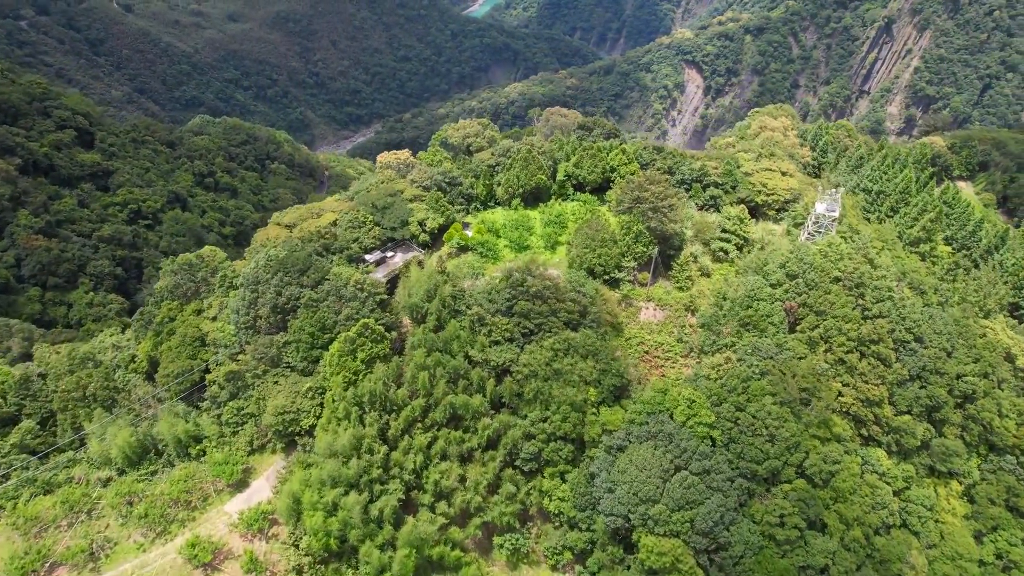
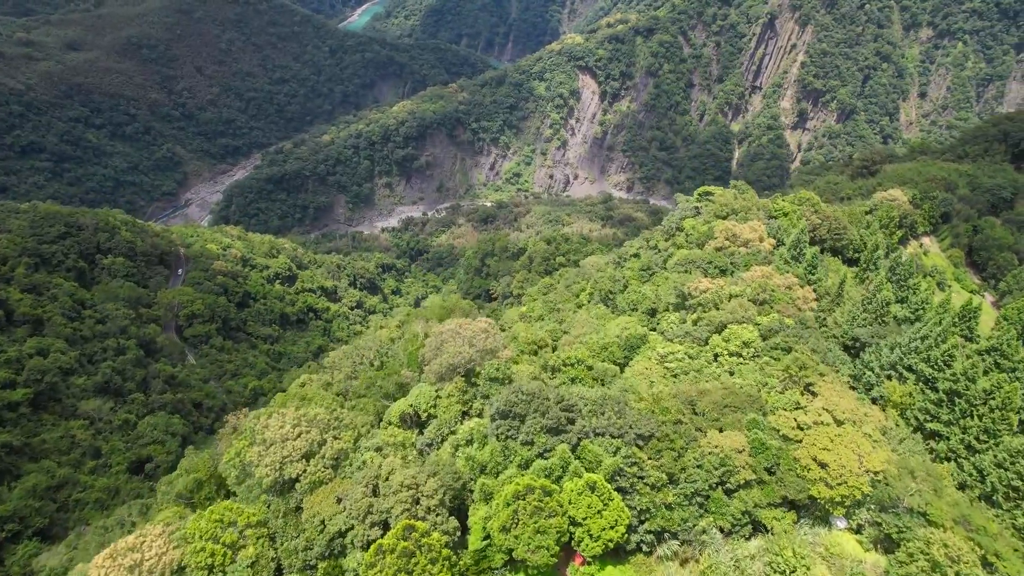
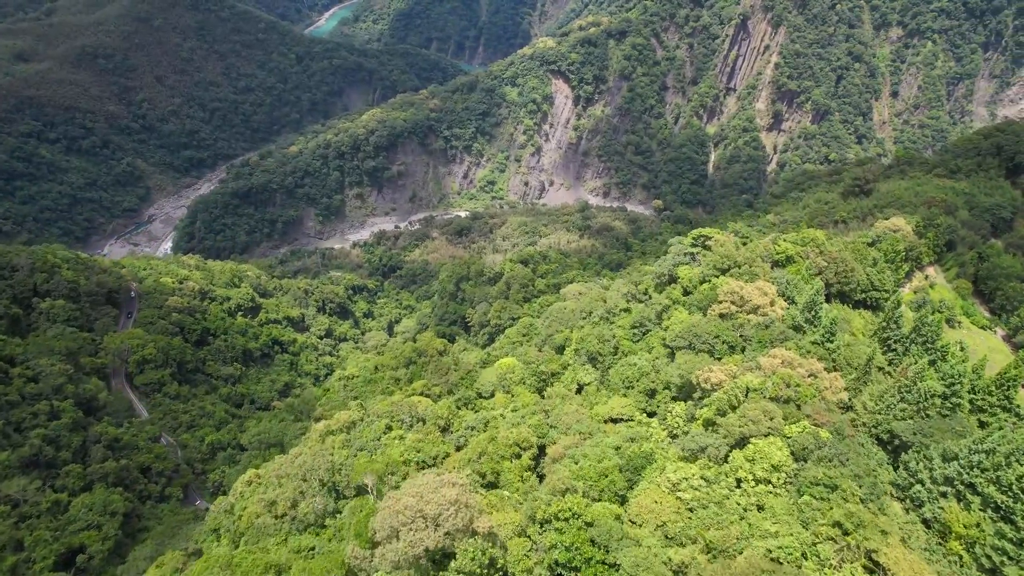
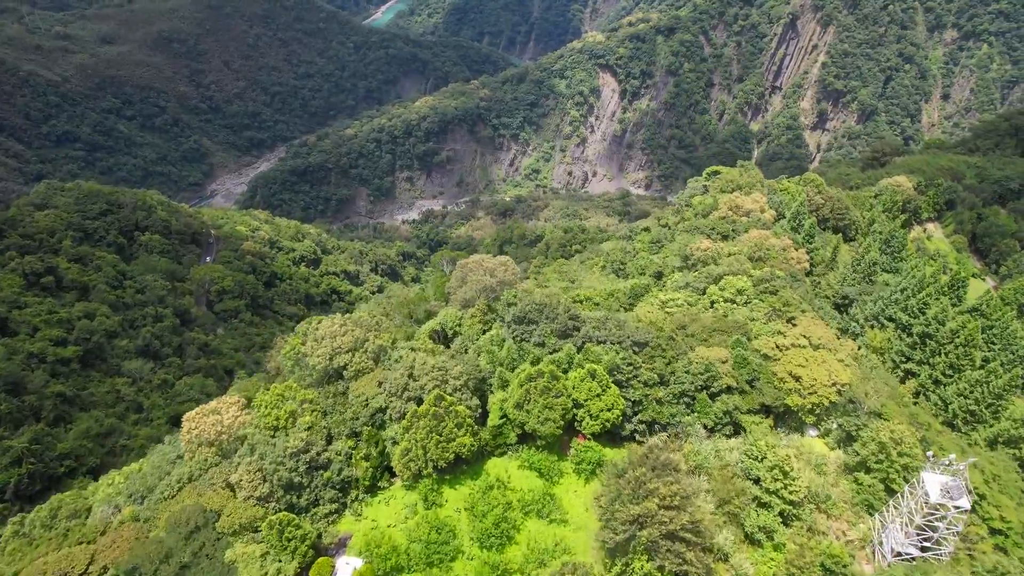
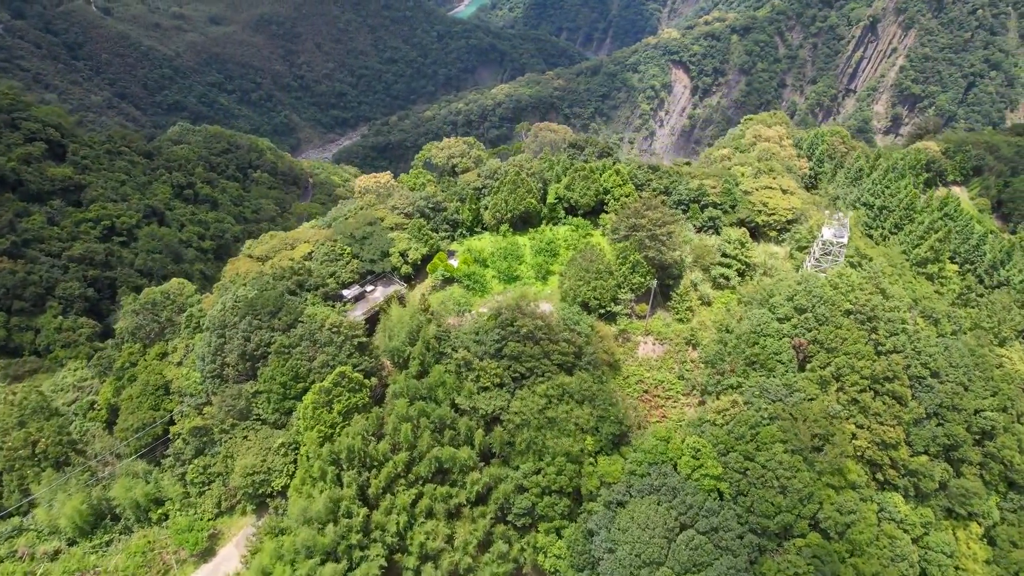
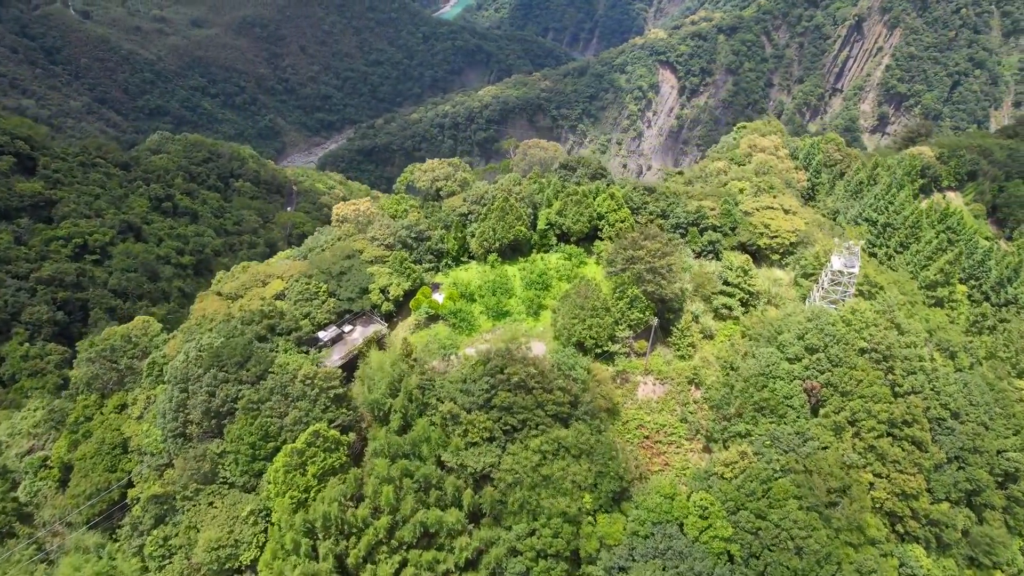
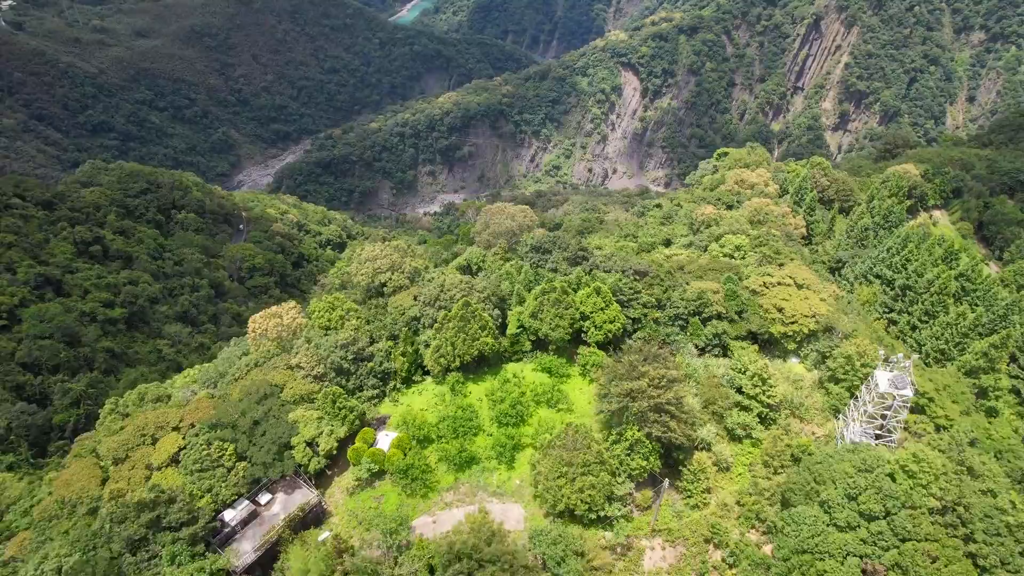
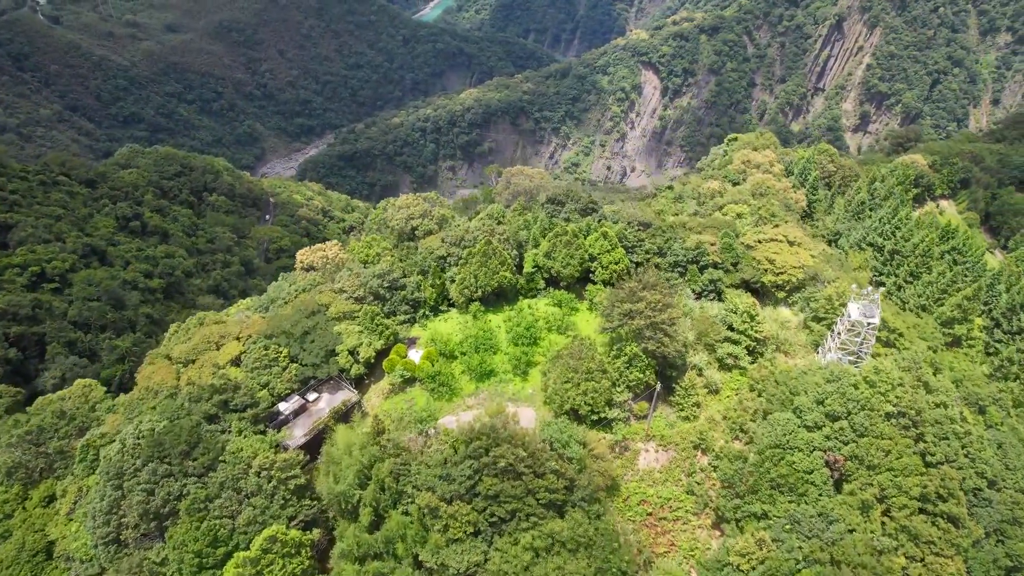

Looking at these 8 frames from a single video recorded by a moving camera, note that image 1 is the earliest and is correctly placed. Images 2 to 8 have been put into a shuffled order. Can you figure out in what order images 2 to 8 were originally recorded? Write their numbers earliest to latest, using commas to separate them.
5, 6, 8, 7, 4, 2, 3
